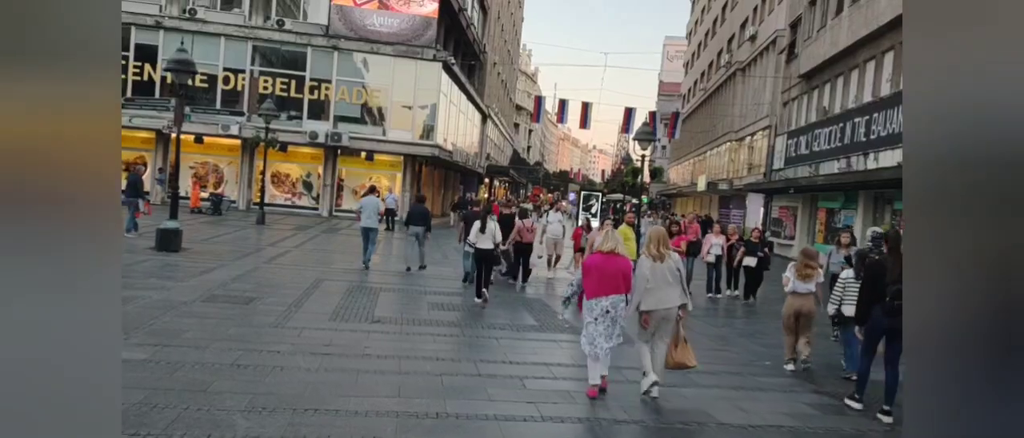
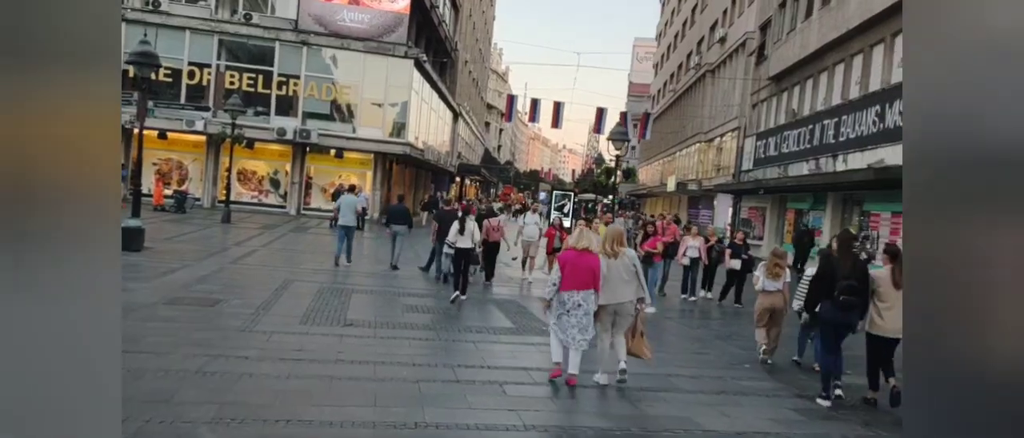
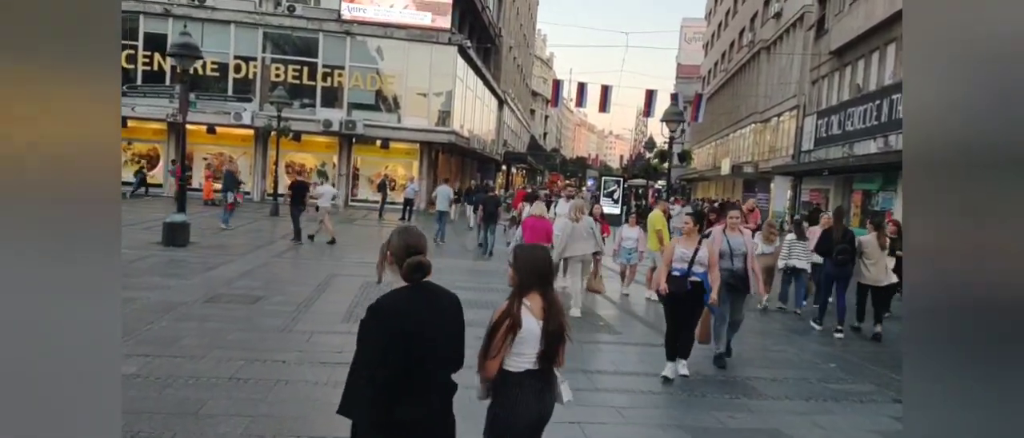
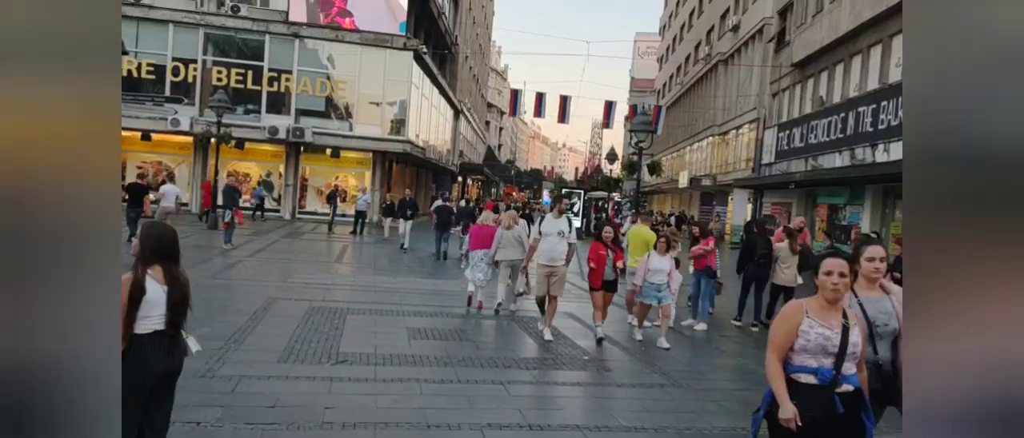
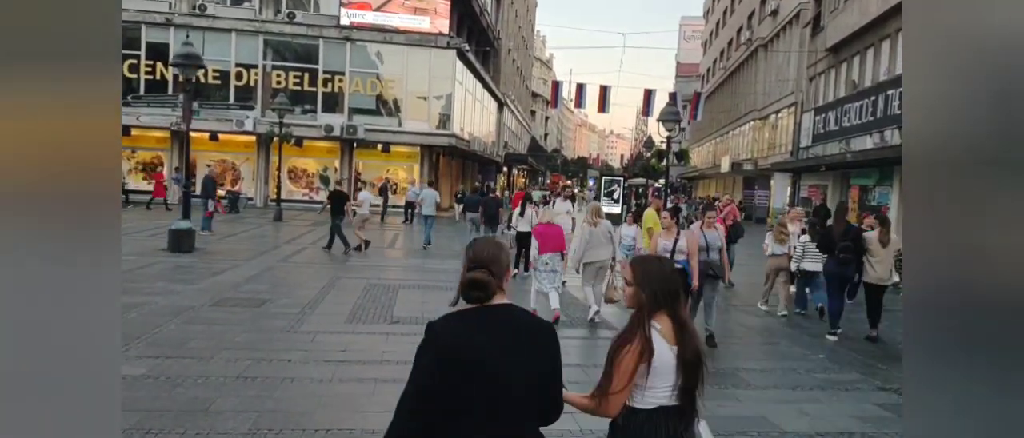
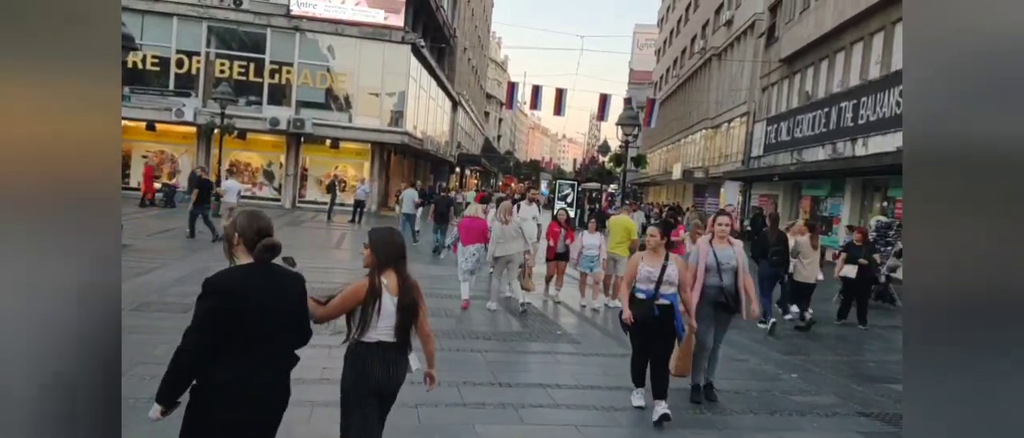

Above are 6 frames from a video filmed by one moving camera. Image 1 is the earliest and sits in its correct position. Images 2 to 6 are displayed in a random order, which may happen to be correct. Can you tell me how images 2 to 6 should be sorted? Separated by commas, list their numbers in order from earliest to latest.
2, 5, 3, 6, 4
